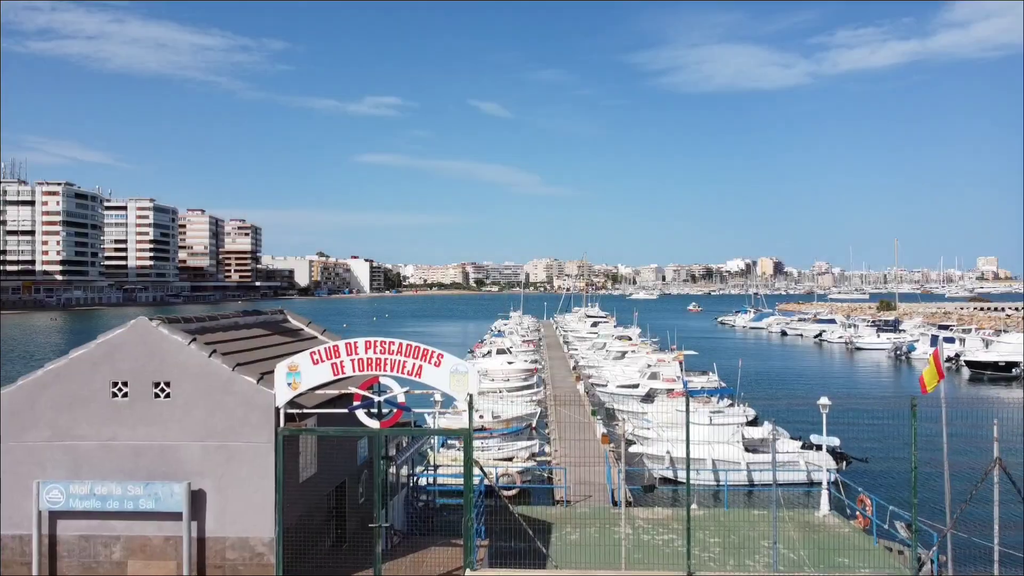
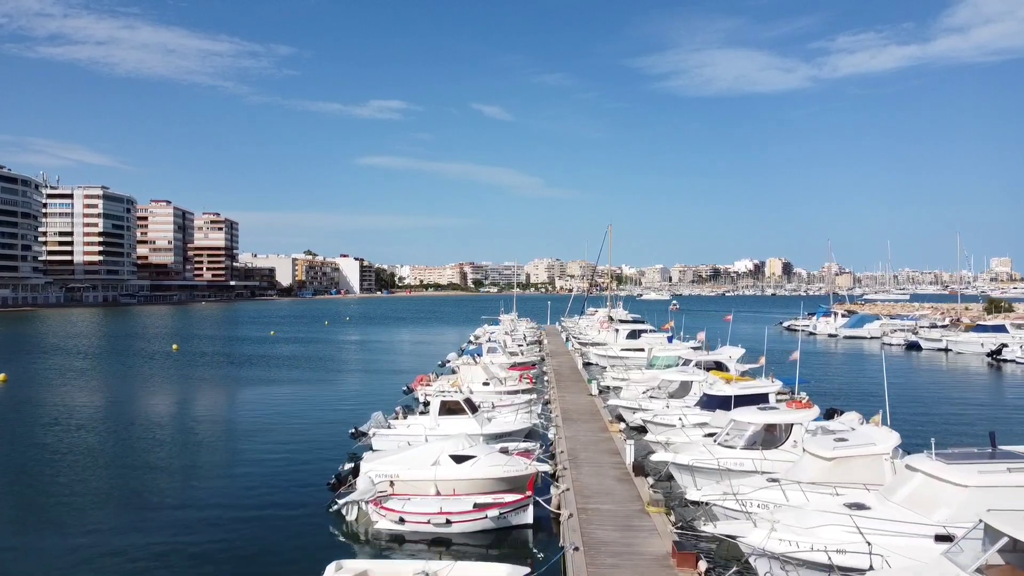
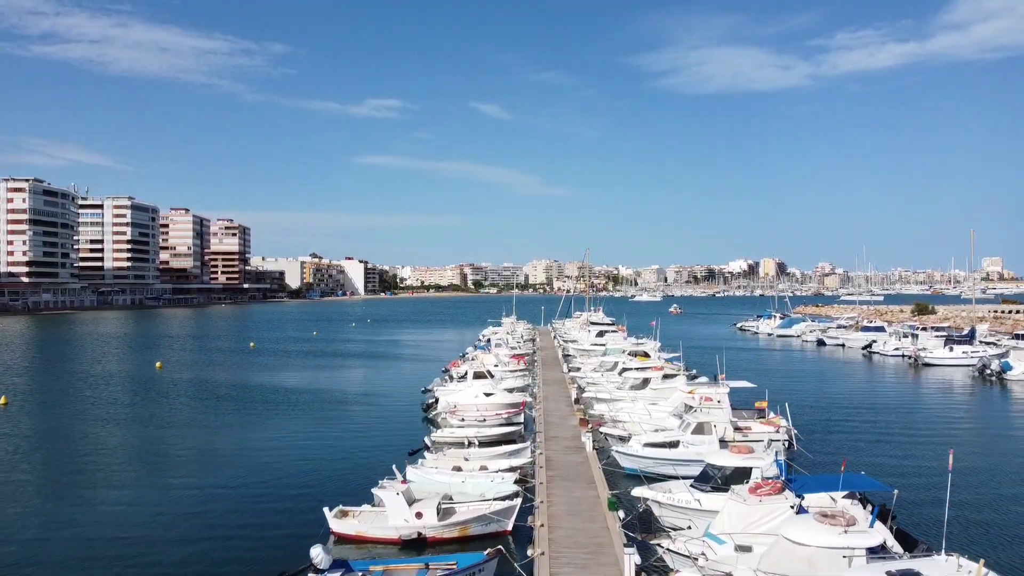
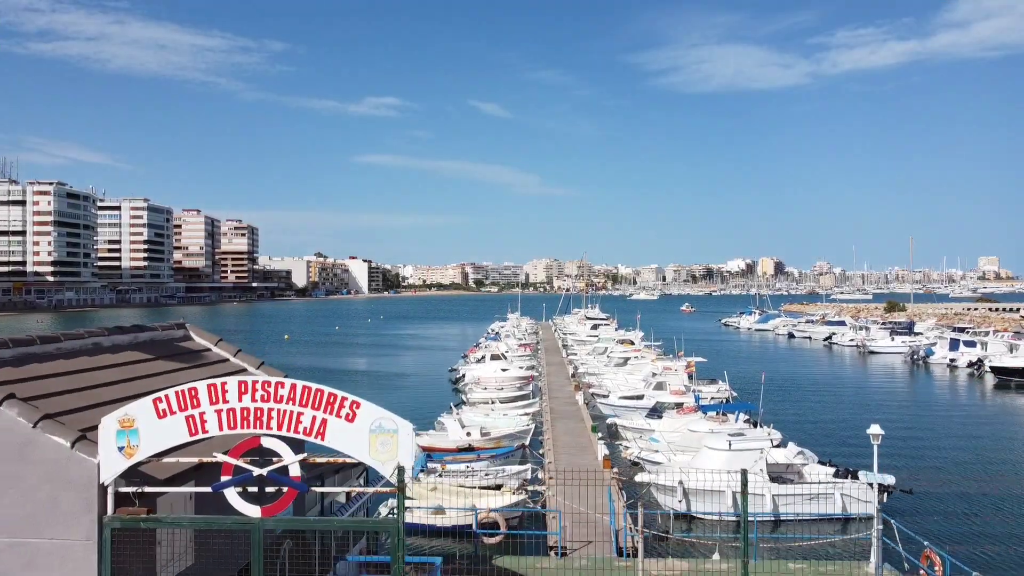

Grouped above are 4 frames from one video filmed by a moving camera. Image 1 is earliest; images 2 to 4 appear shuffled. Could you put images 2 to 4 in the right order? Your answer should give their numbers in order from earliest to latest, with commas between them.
4, 3, 2
